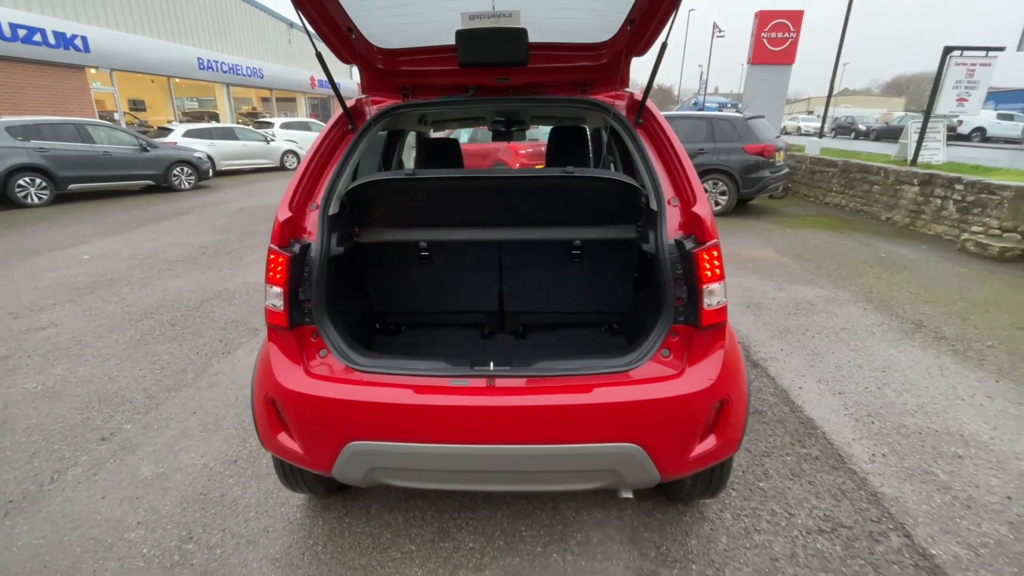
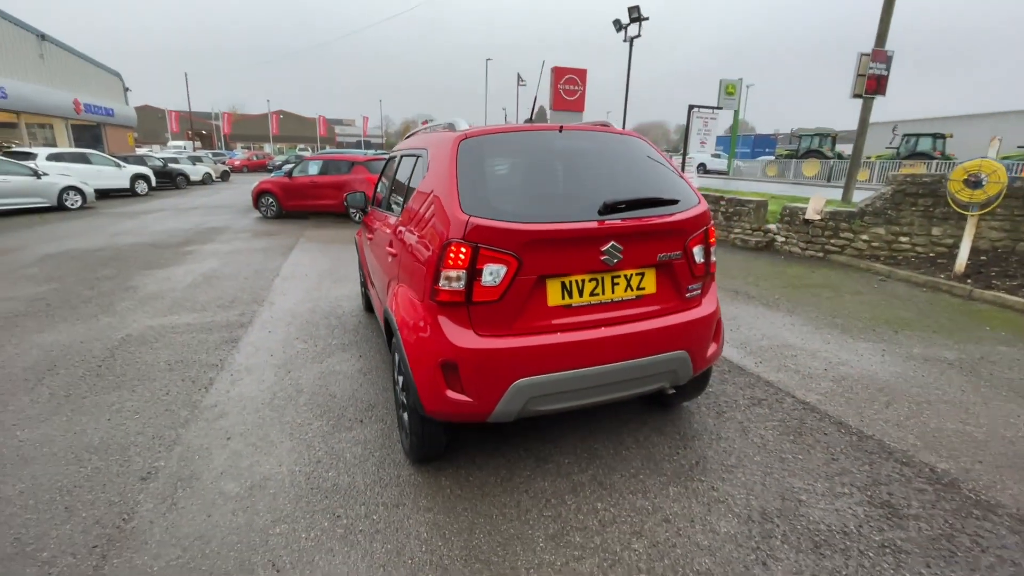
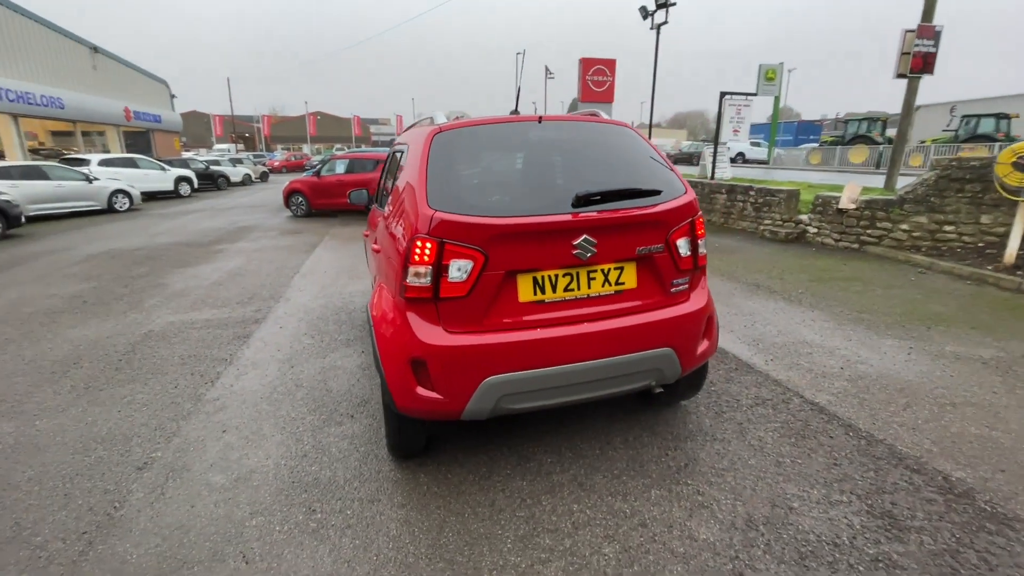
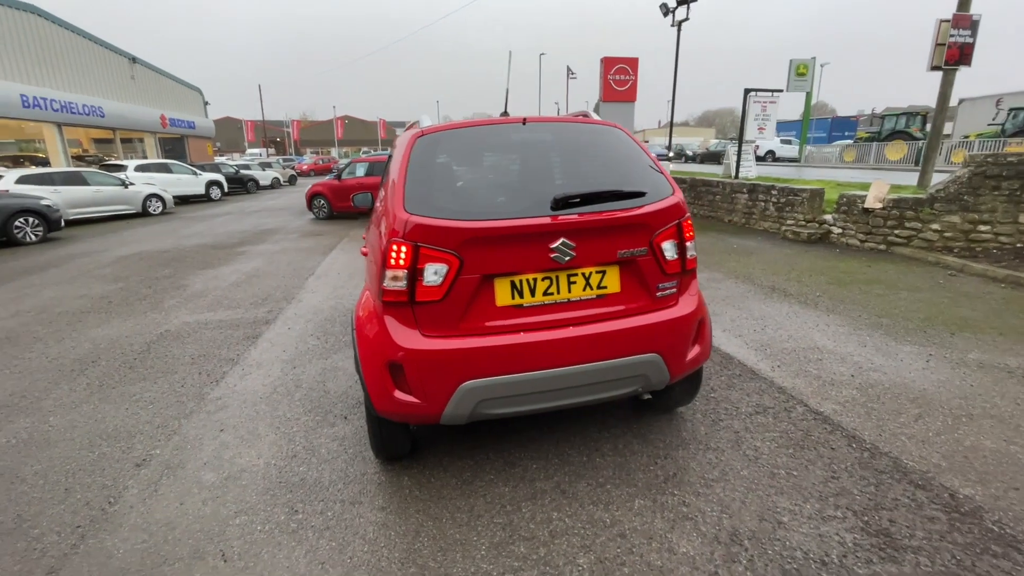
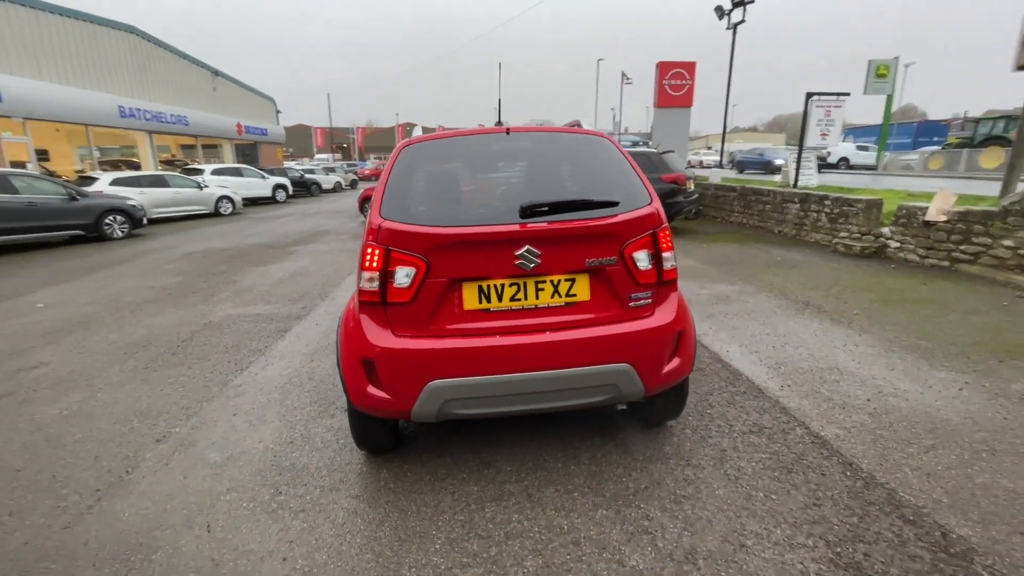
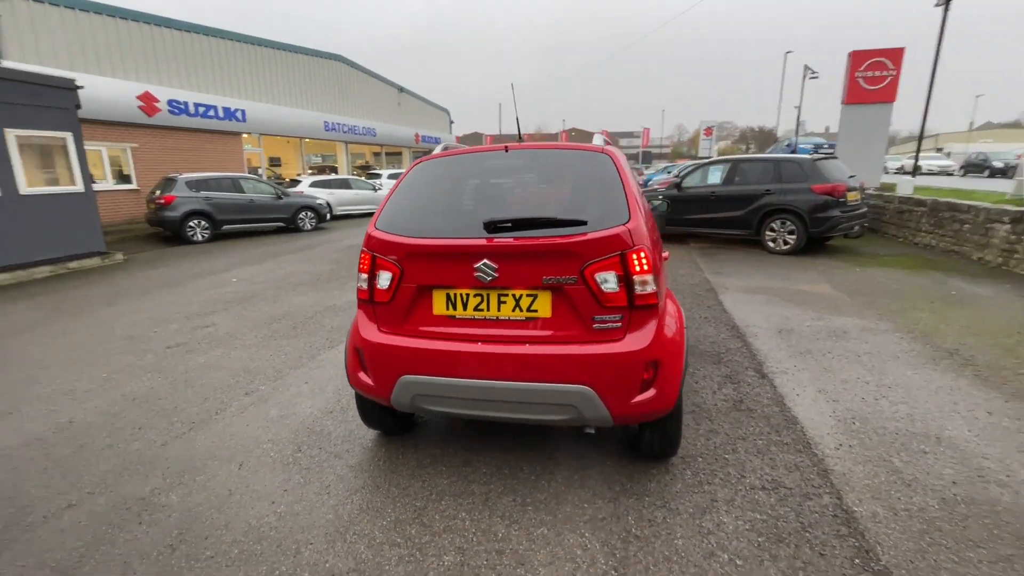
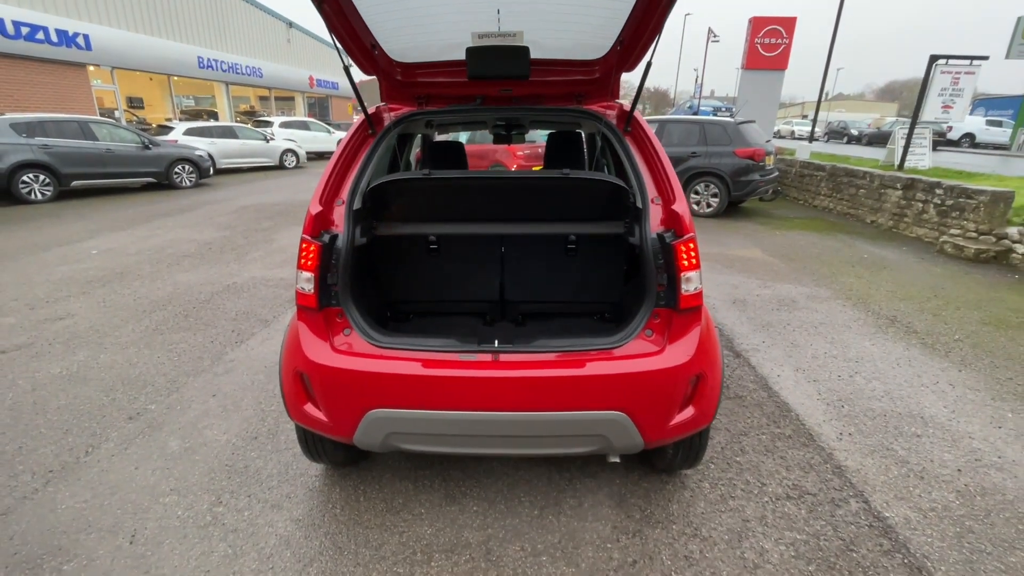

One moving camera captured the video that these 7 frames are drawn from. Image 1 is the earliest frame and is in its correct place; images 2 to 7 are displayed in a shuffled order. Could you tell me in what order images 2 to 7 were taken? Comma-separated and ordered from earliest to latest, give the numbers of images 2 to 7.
7, 2, 3, 4, 5, 6
